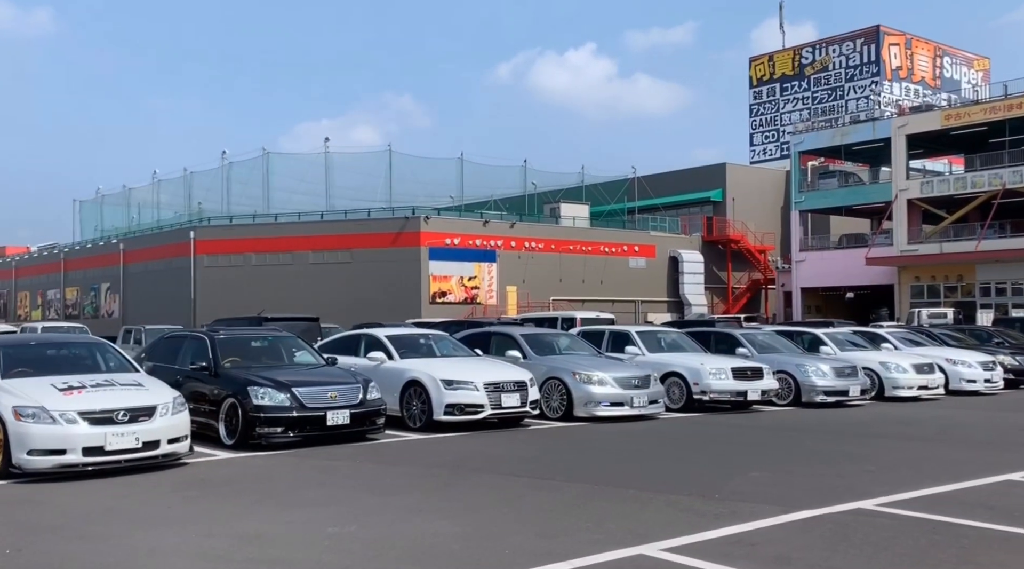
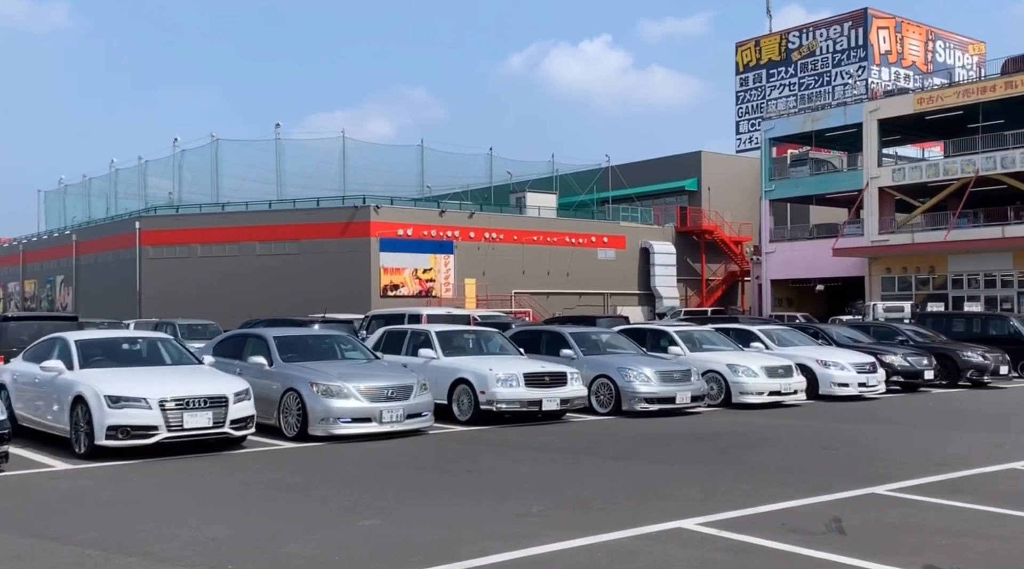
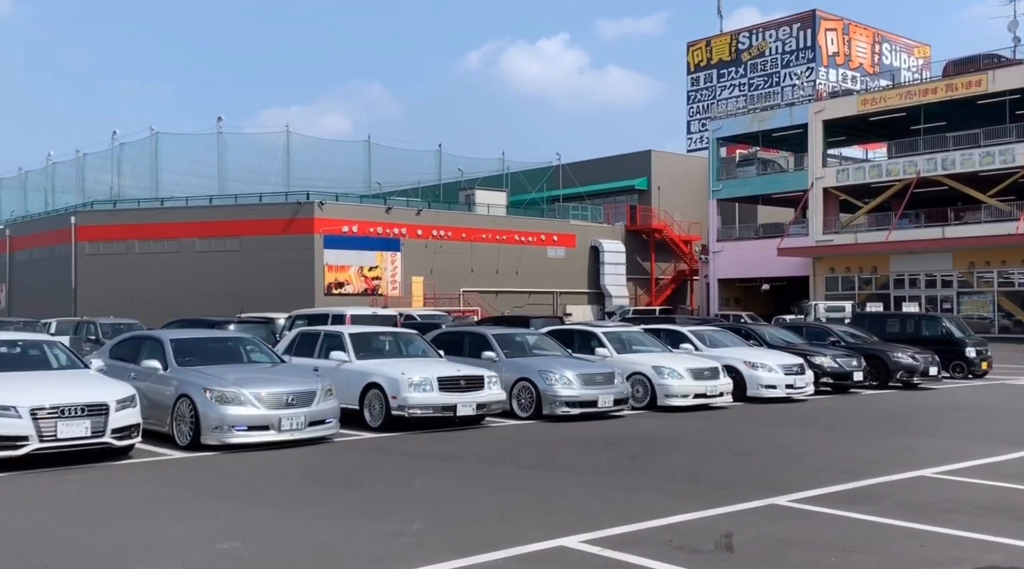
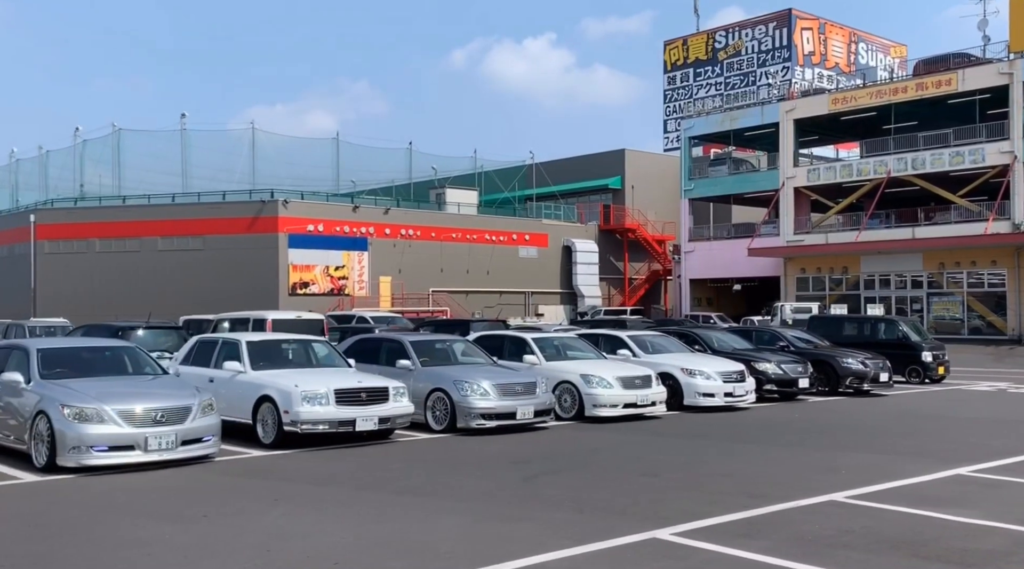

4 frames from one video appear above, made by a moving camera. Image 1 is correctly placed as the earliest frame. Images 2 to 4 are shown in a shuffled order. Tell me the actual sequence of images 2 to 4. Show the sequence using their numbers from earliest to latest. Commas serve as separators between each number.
2, 3, 4
